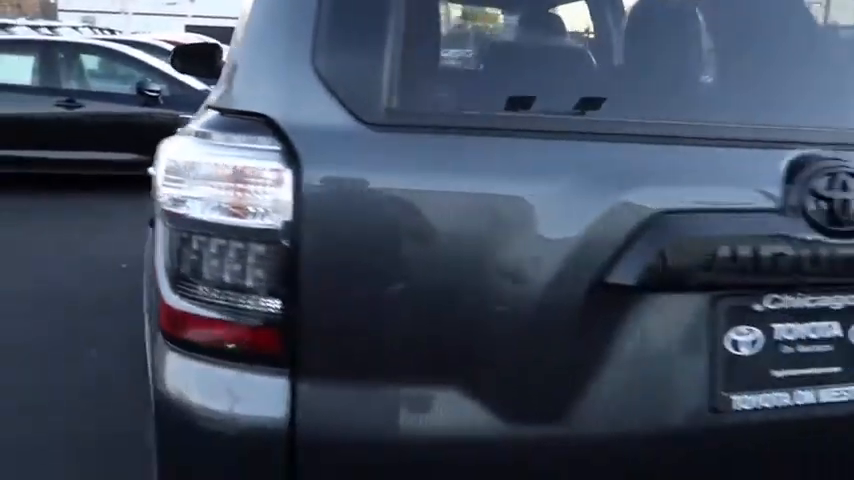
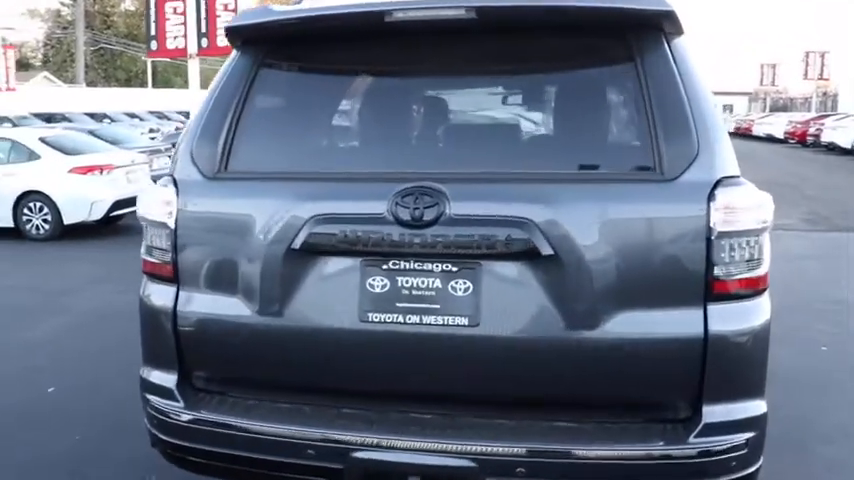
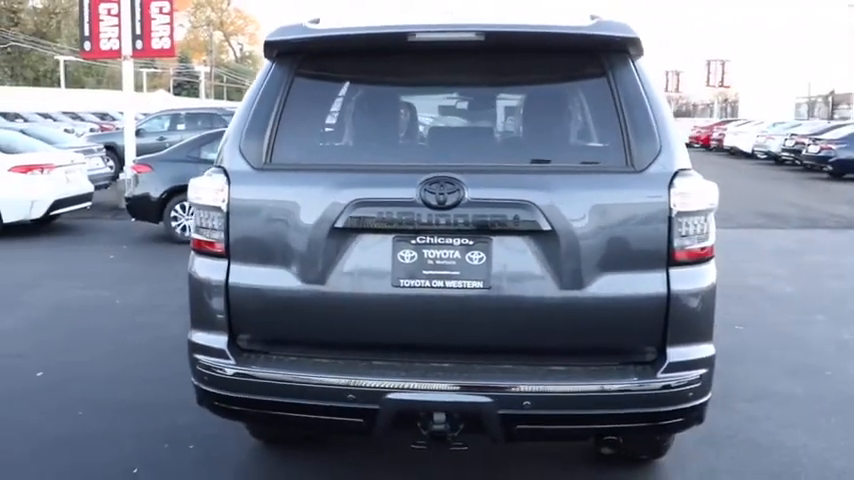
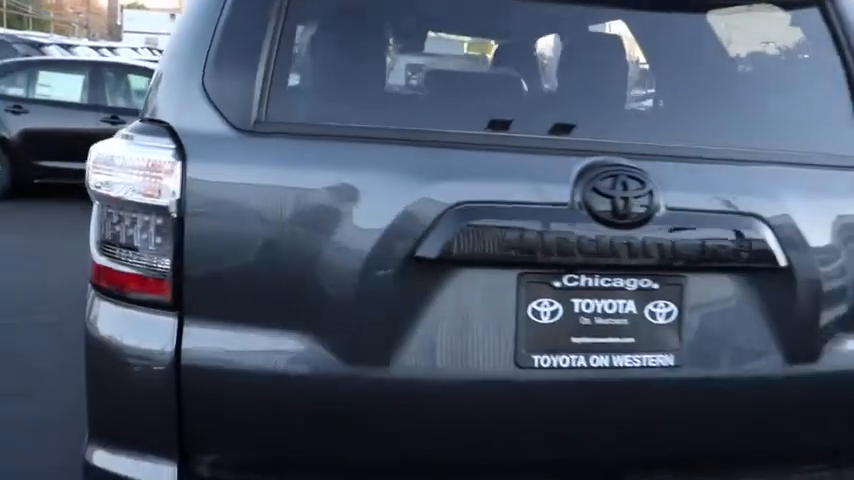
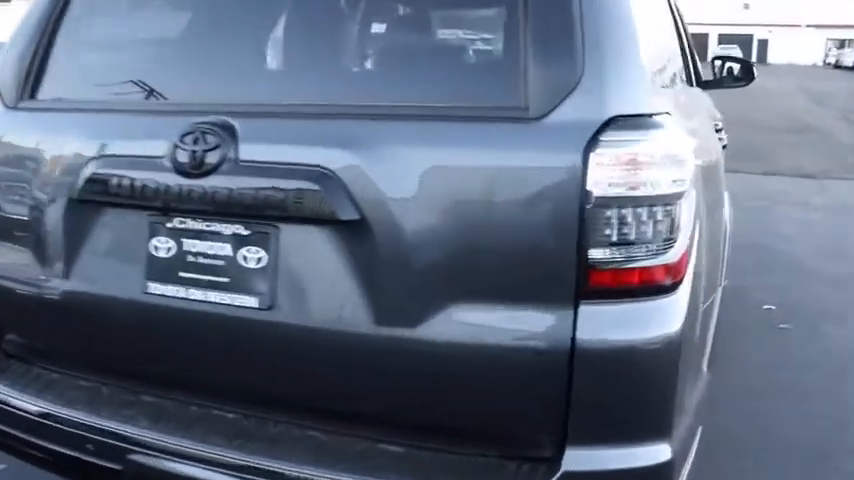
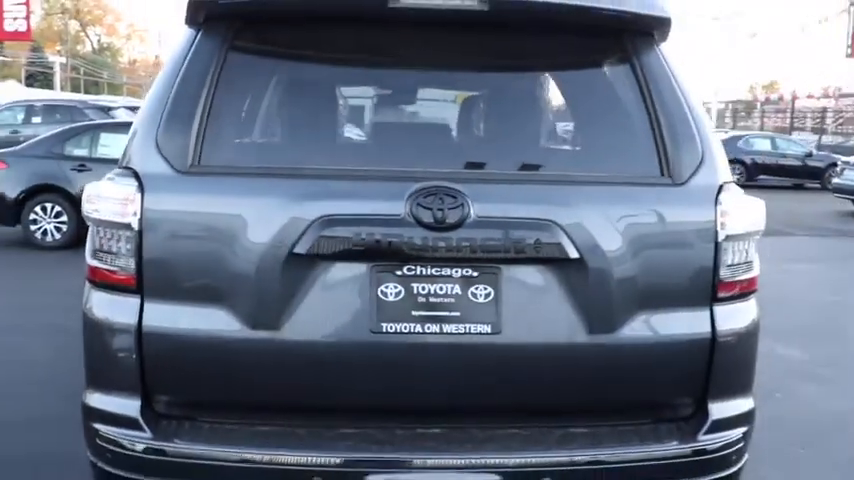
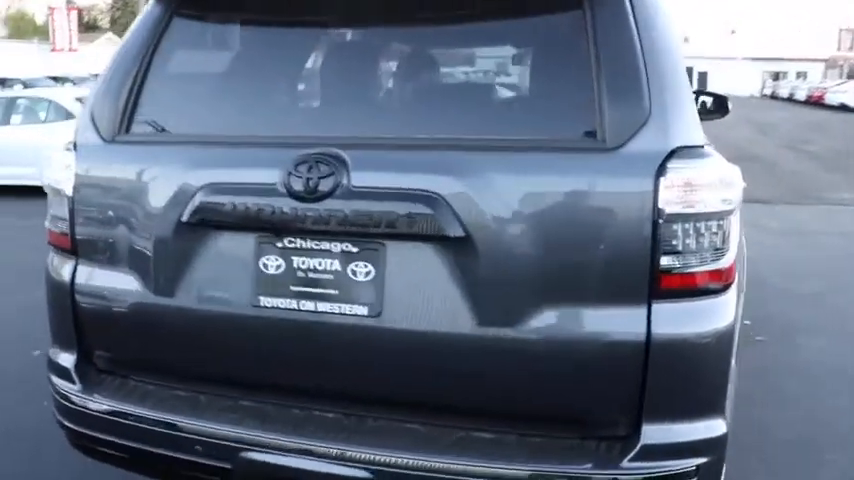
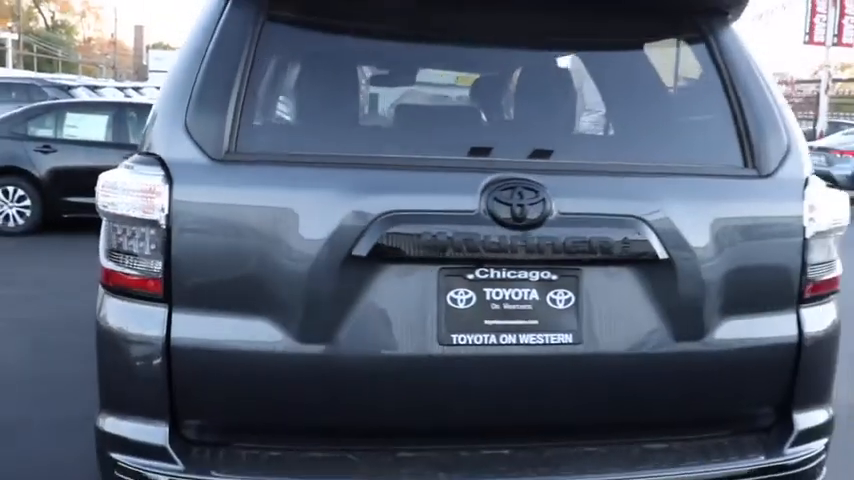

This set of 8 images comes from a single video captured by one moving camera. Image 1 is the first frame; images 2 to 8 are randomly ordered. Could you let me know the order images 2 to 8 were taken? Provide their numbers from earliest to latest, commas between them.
4, 8, 6, 3, 2, 7, 5
